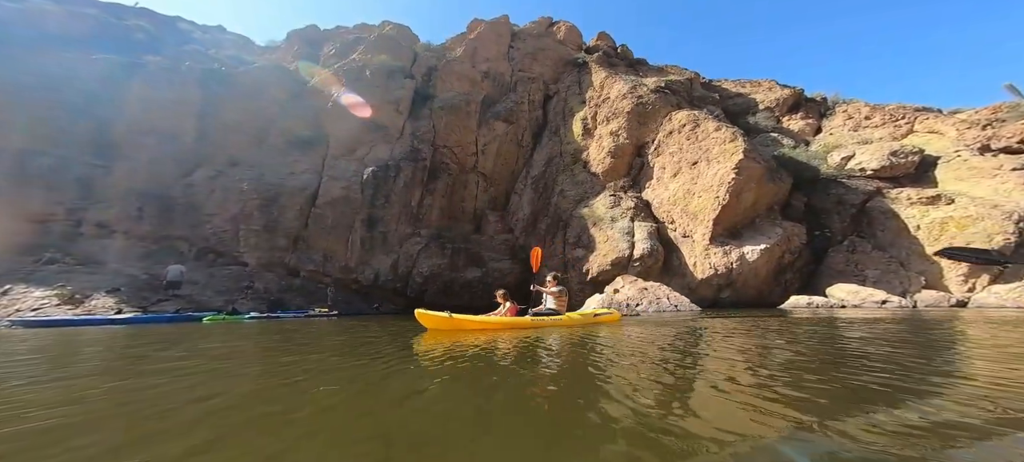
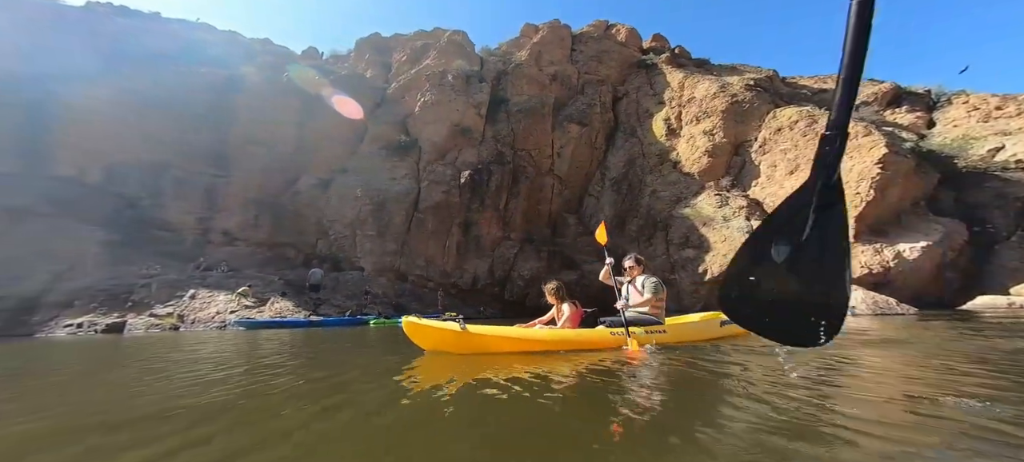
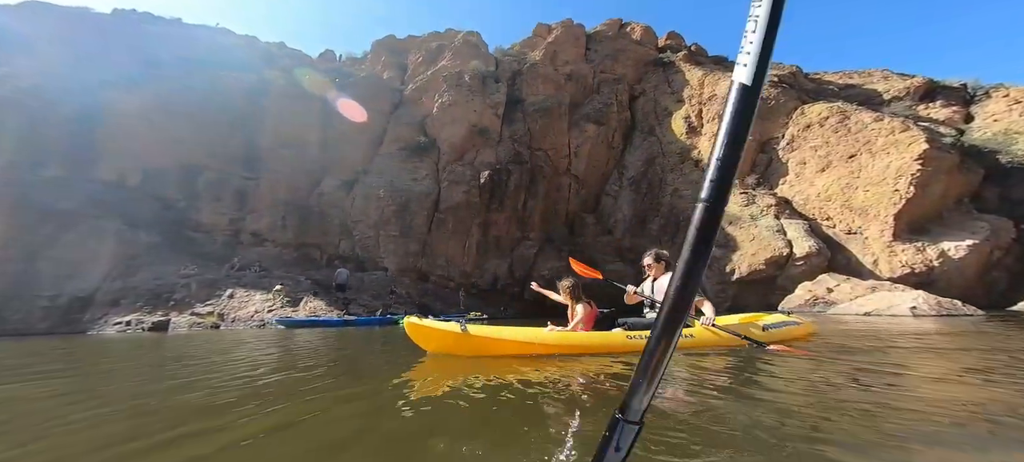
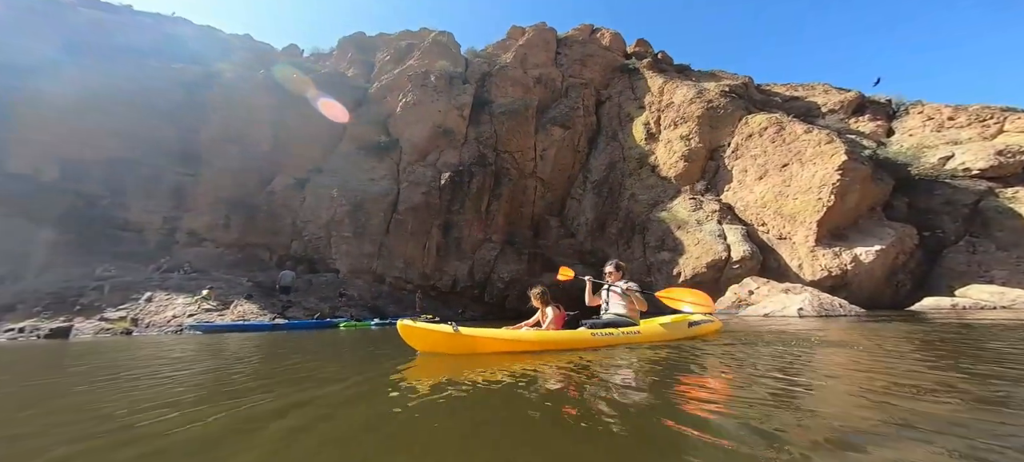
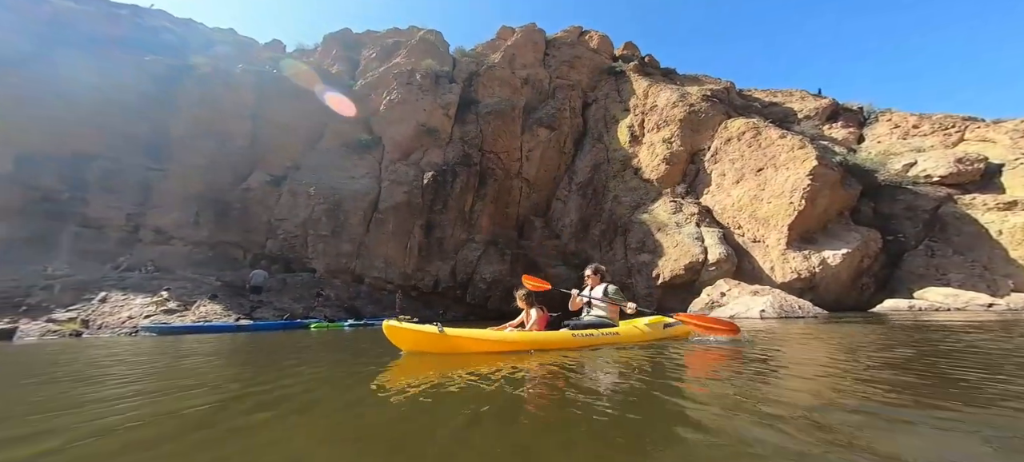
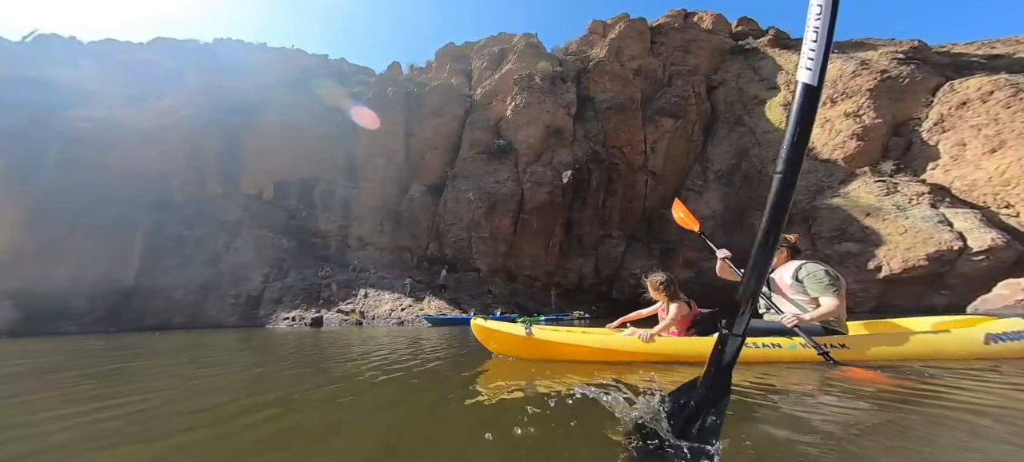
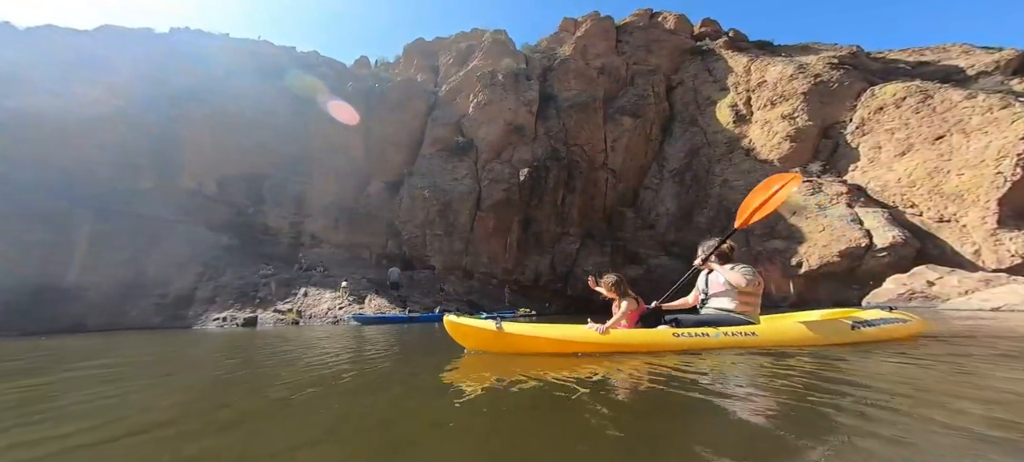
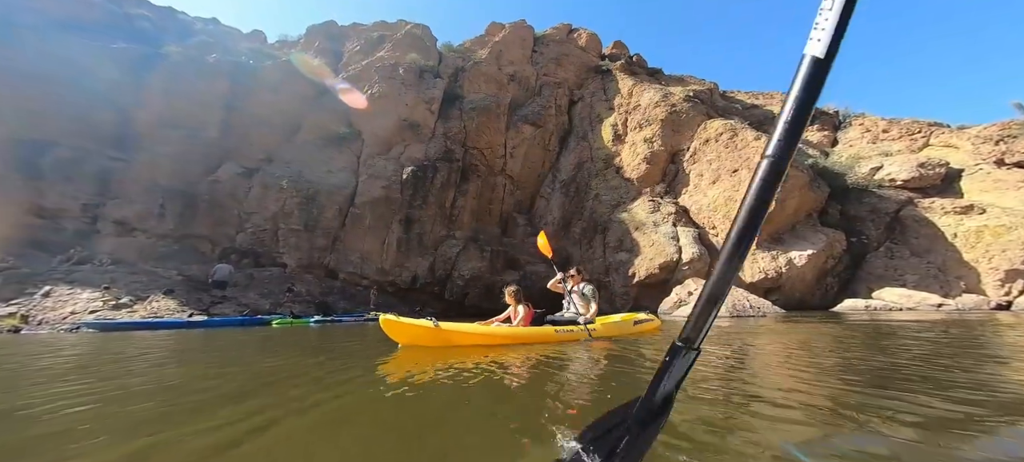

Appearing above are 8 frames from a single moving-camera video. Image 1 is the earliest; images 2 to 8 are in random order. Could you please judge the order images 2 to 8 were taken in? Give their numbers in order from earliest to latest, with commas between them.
8, 5, 4, 2, 3, 7, 6
